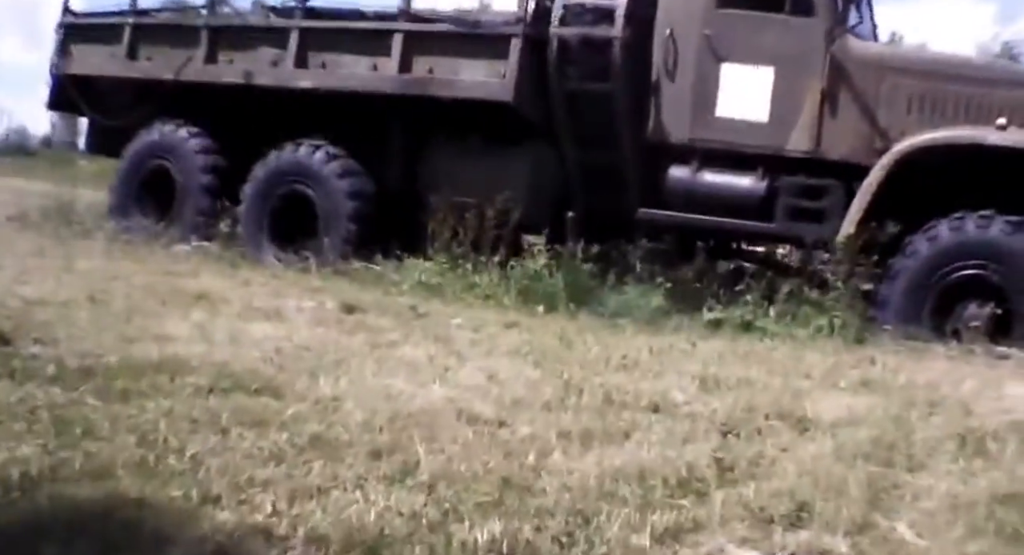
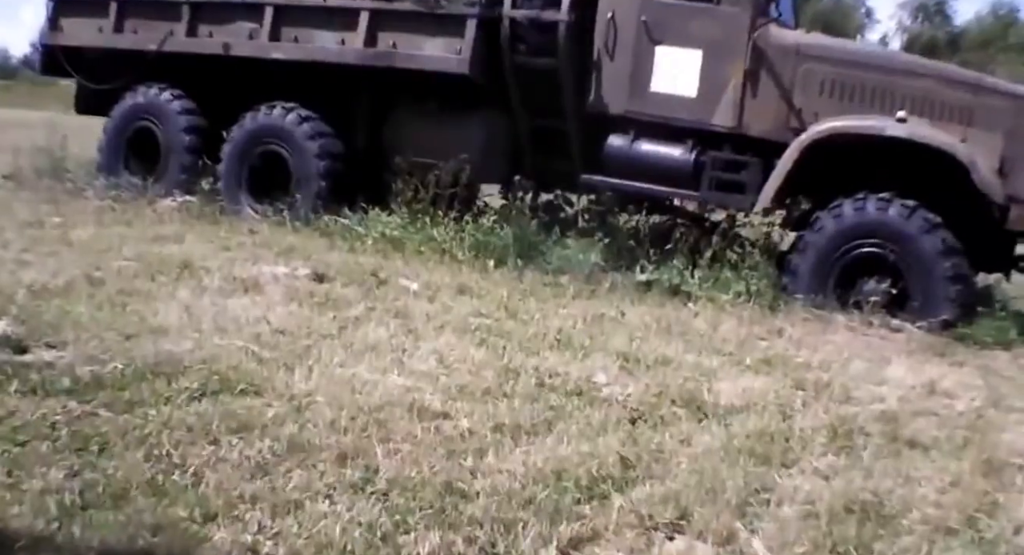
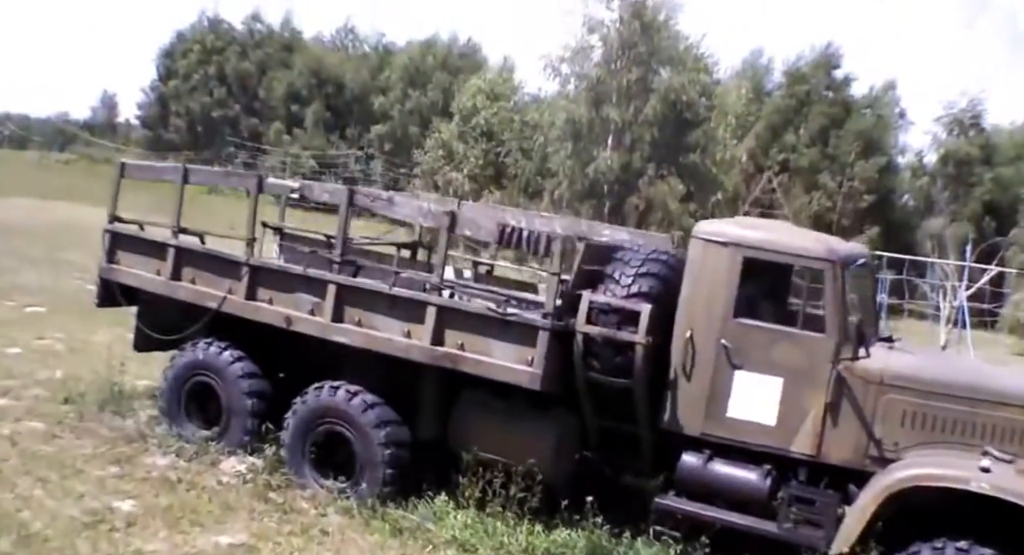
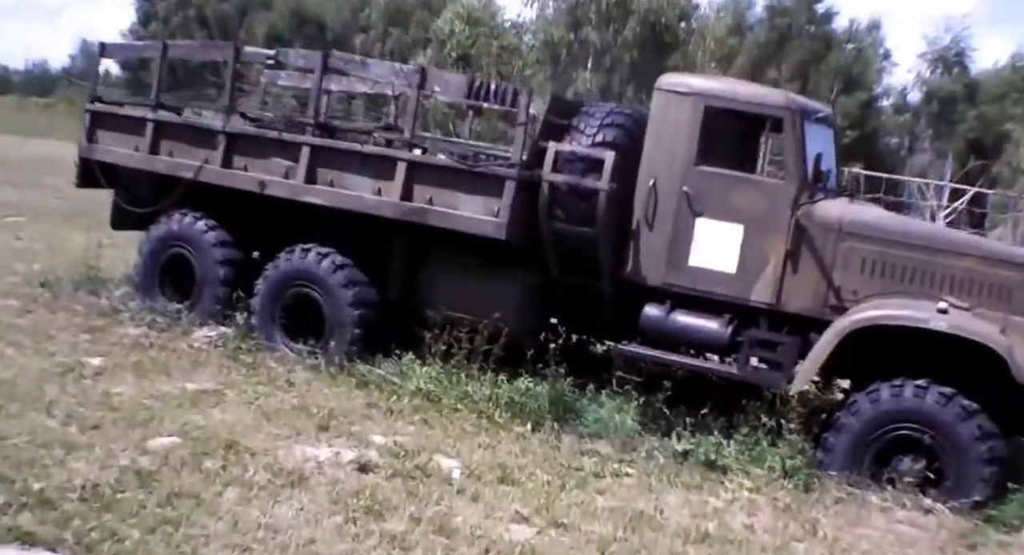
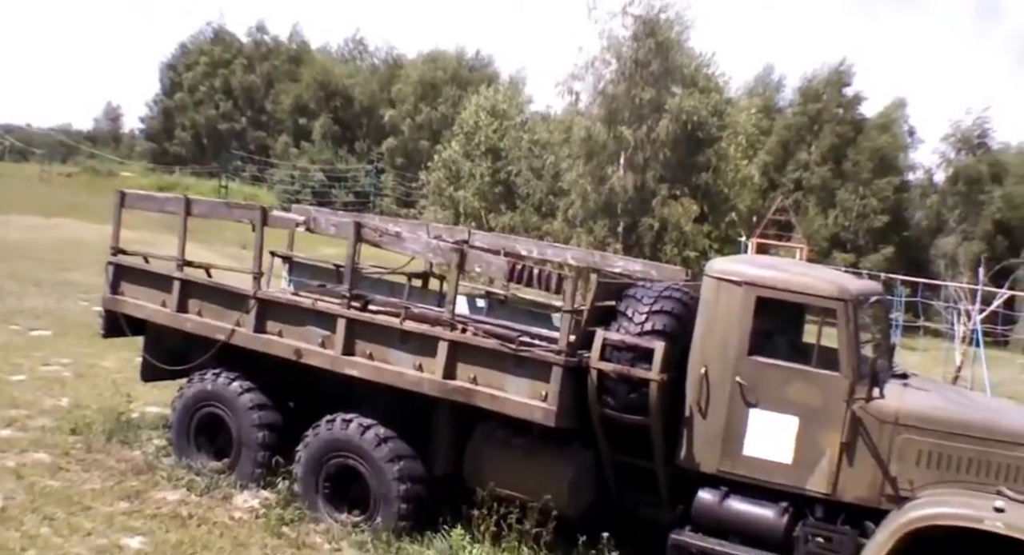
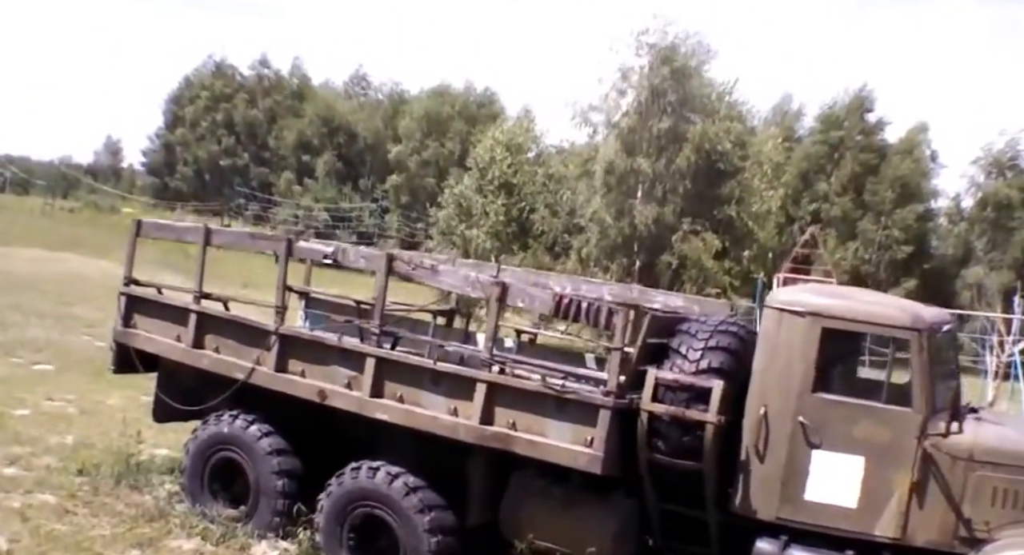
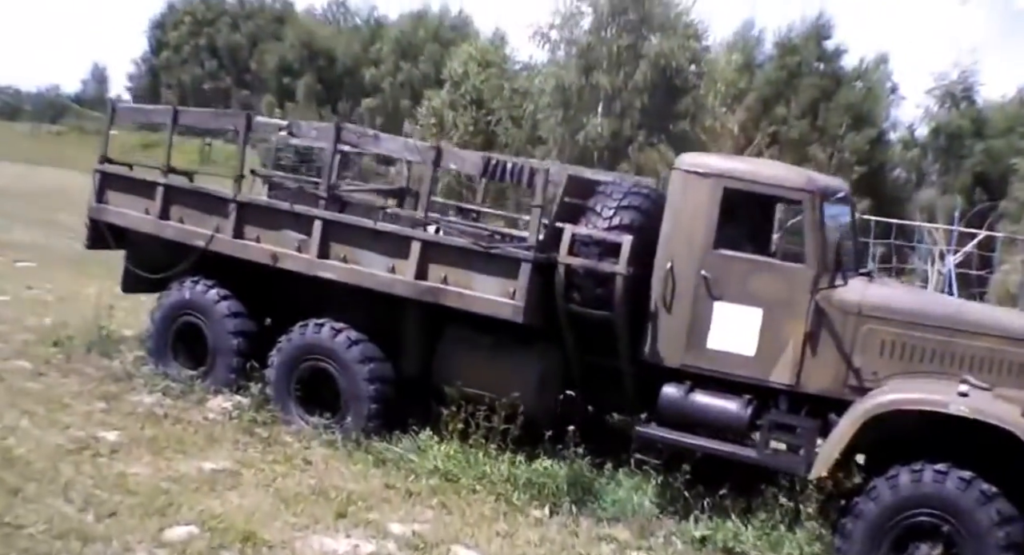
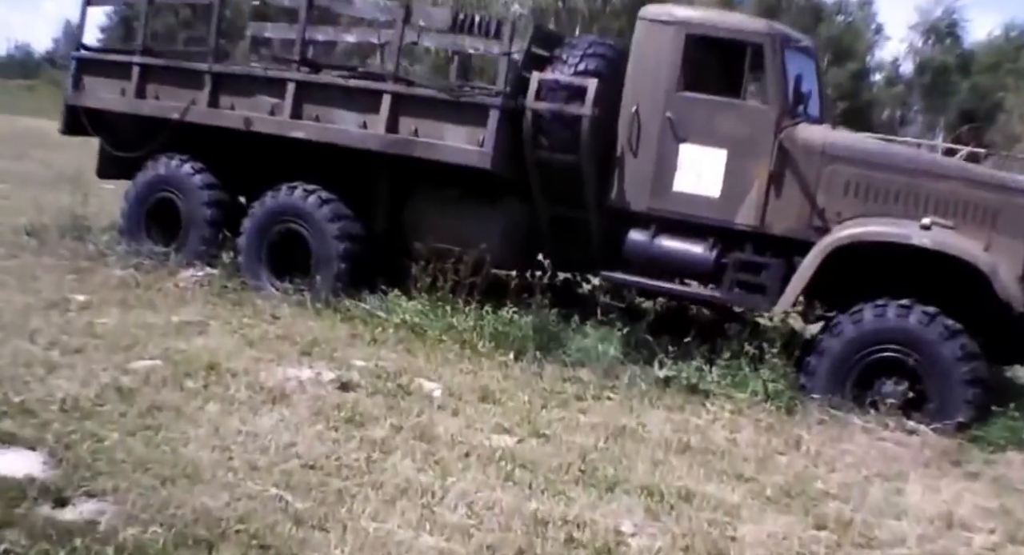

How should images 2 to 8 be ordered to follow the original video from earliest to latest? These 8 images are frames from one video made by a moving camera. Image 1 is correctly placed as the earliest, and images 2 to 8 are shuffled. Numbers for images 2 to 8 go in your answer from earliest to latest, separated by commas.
2, 8, 4, 7, 3, 6, 5
